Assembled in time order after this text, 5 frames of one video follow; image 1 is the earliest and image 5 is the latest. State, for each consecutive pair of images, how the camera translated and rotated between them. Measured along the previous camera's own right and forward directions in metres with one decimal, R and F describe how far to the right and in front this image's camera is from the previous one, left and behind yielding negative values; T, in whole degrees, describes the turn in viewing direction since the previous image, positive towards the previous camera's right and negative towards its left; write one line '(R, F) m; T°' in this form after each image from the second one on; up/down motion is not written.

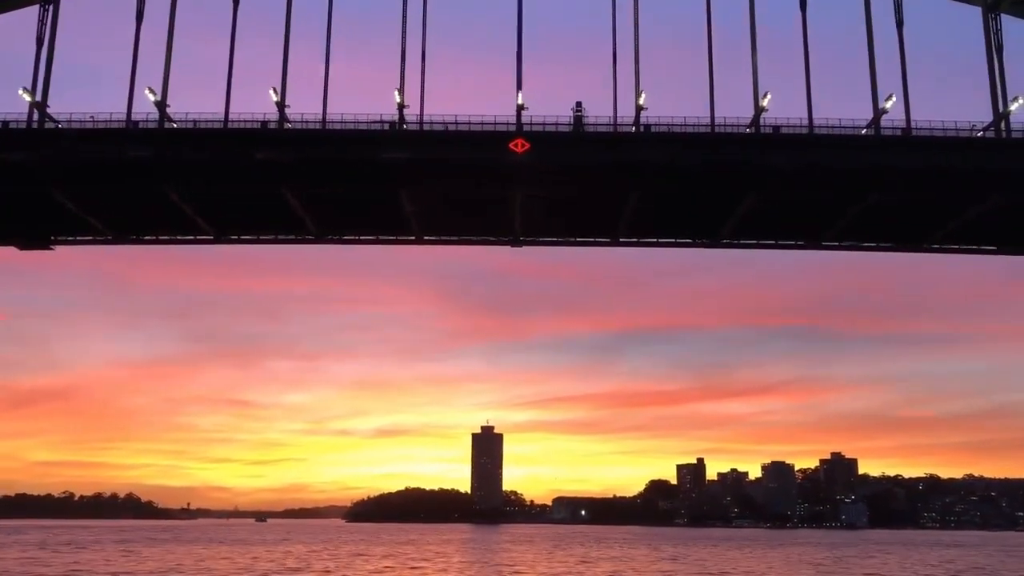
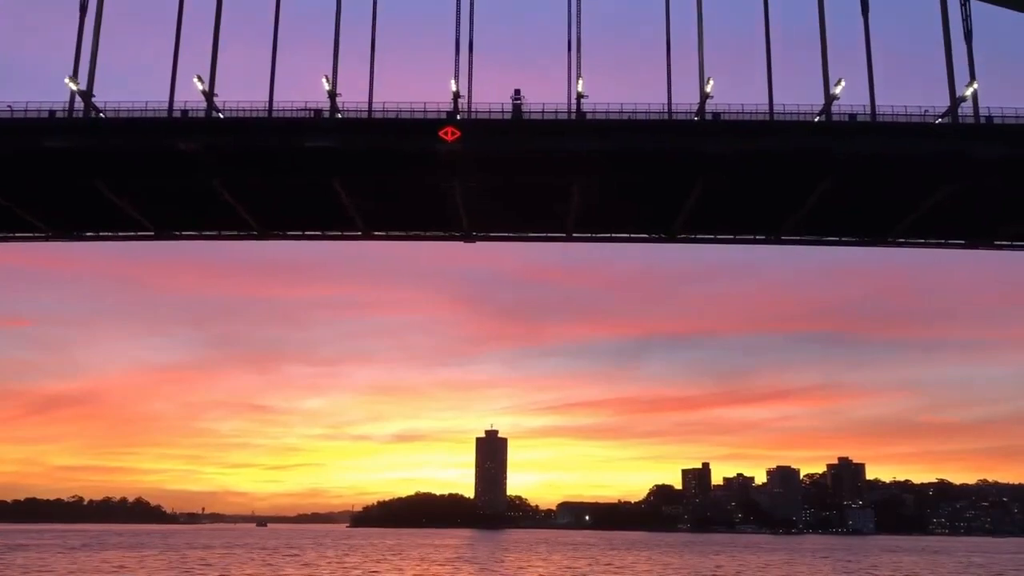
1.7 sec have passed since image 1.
(-2.0, +1.6) m; -1°
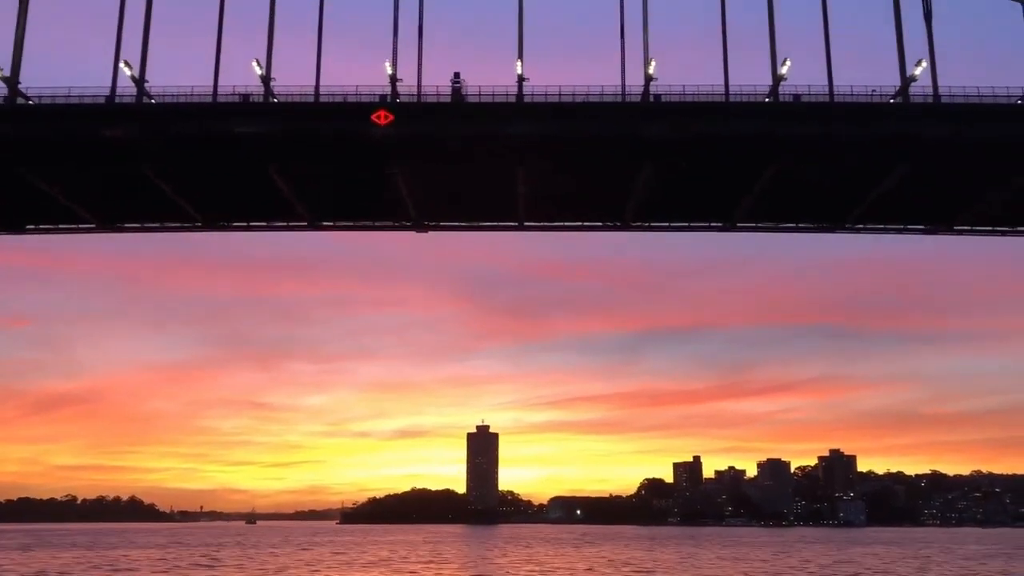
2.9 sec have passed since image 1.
(+2.3, +1.2) m; 0°
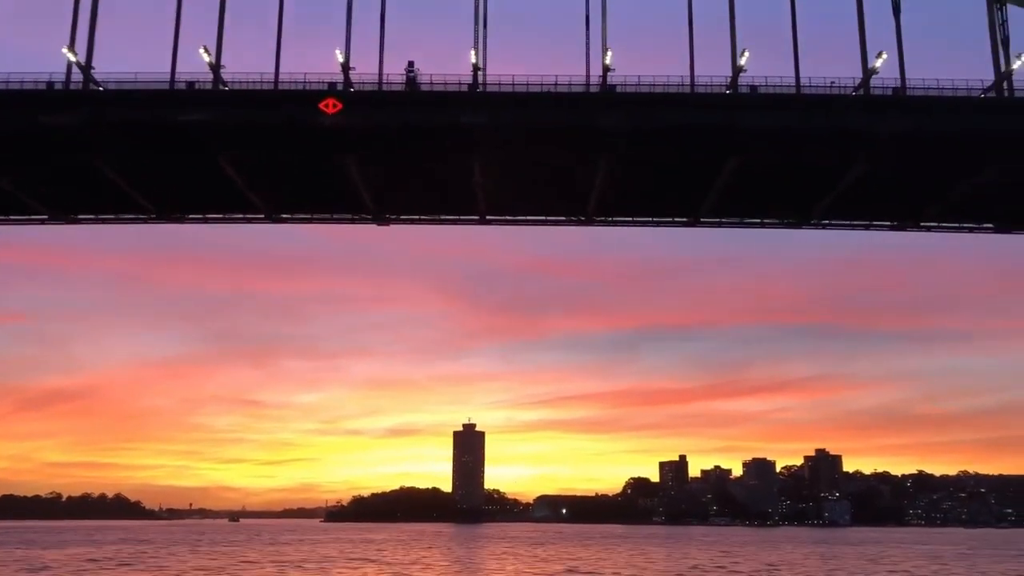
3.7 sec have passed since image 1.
(+1.6, +0.8) m; +1°
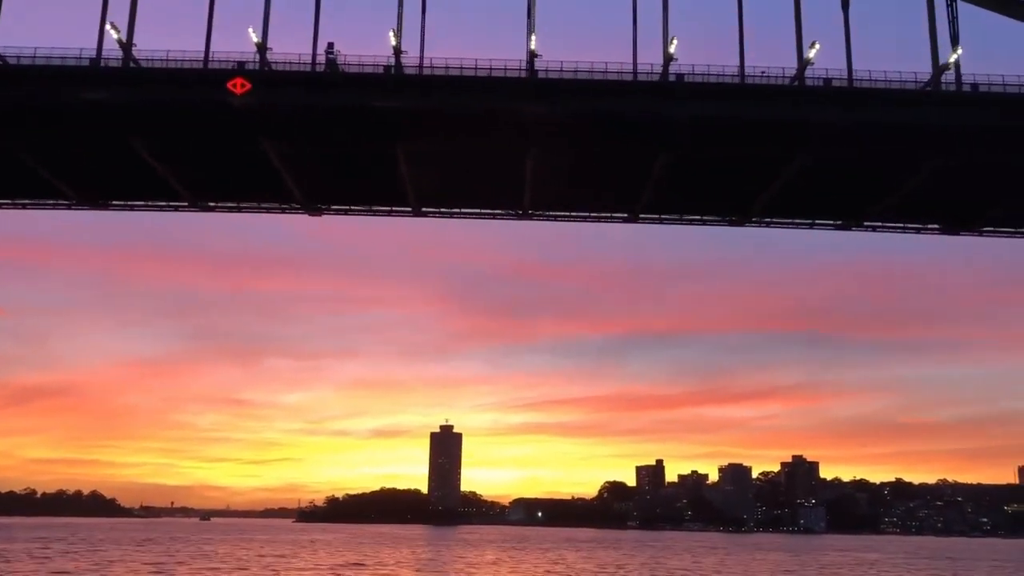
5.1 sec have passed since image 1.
(+2.7, +1.5) m; +1°
